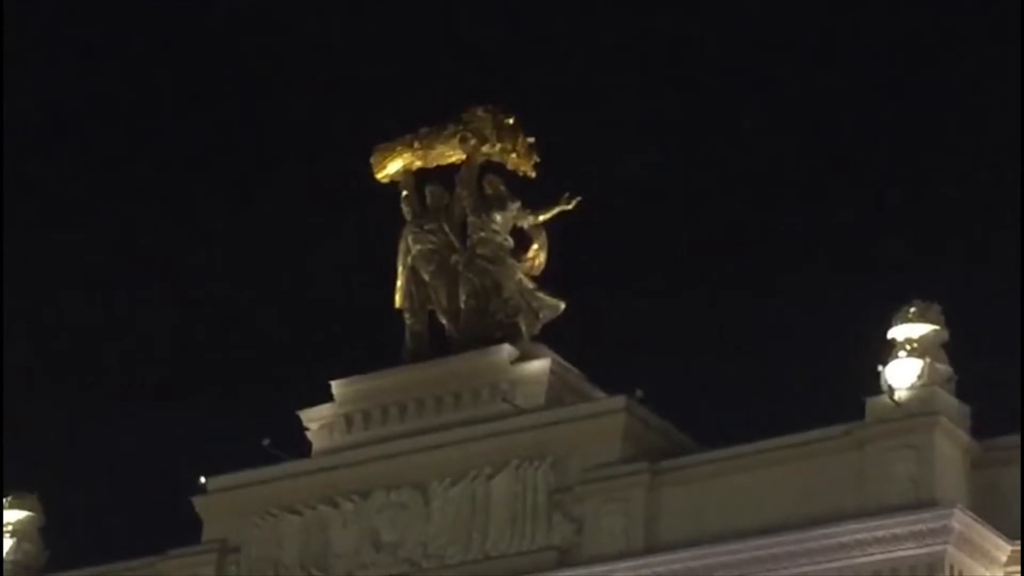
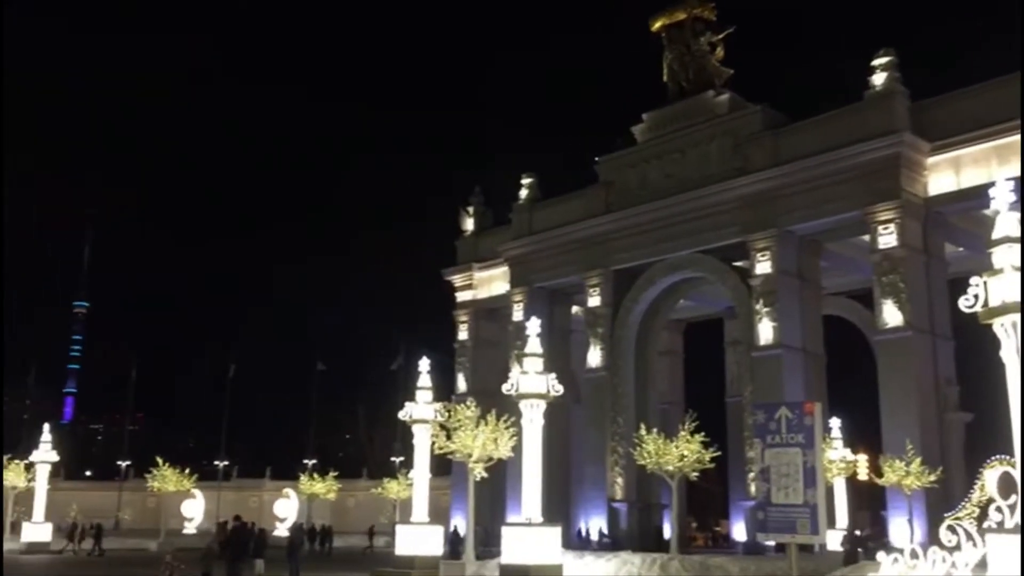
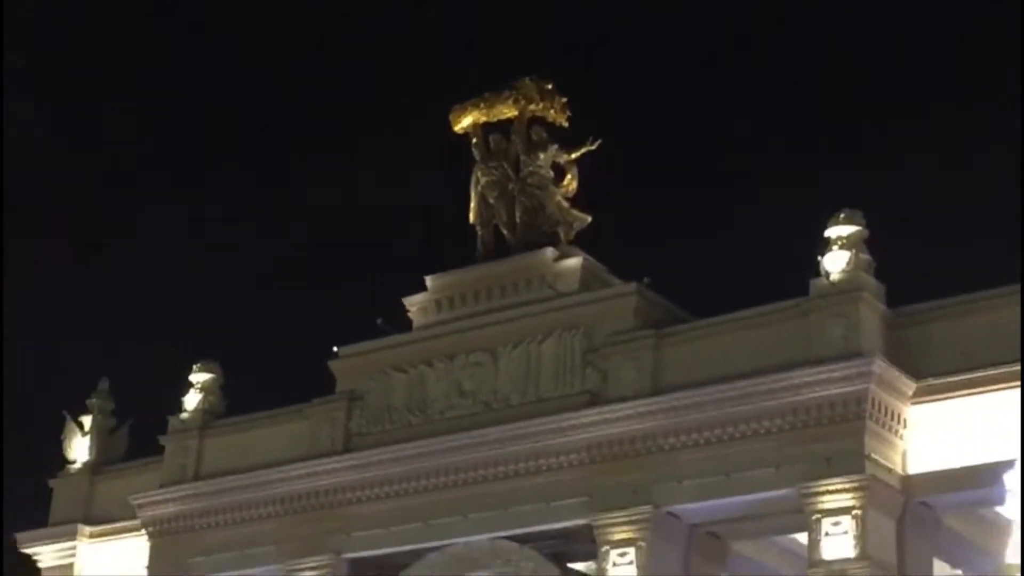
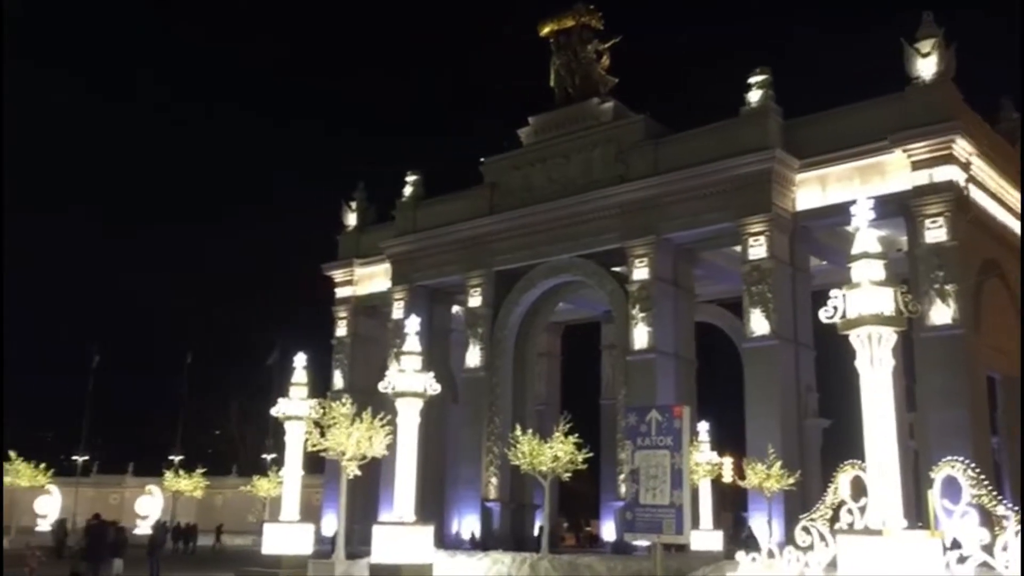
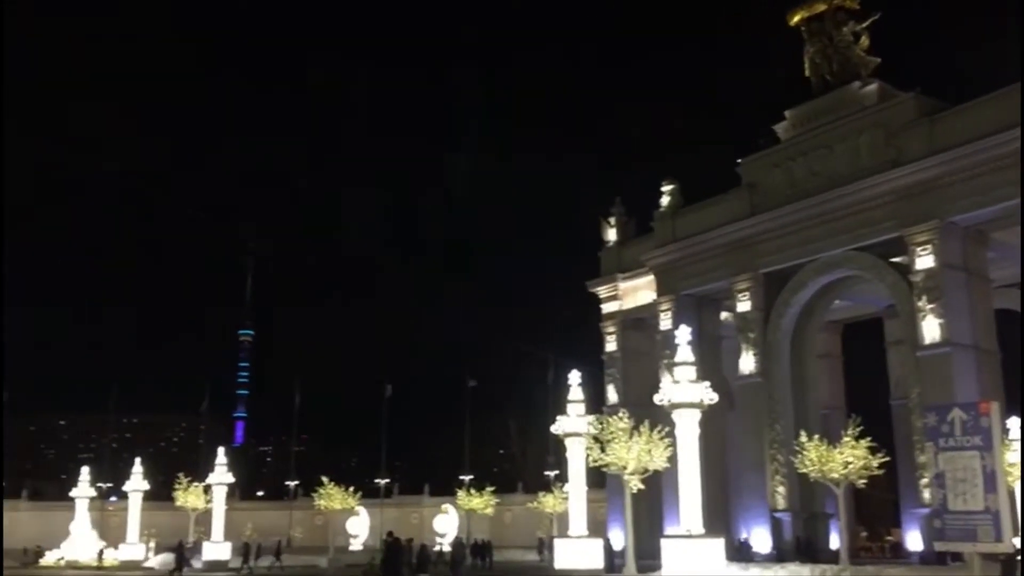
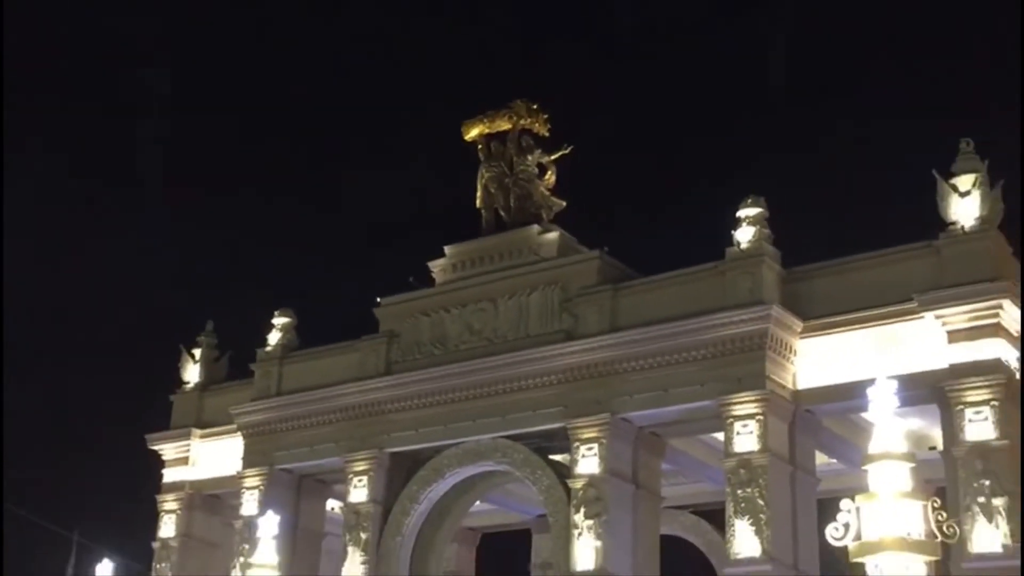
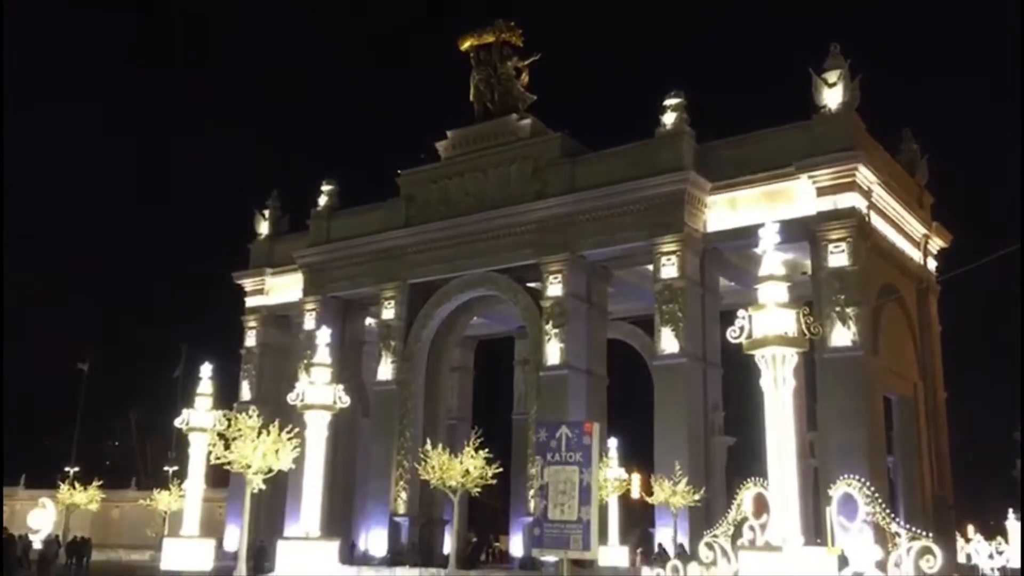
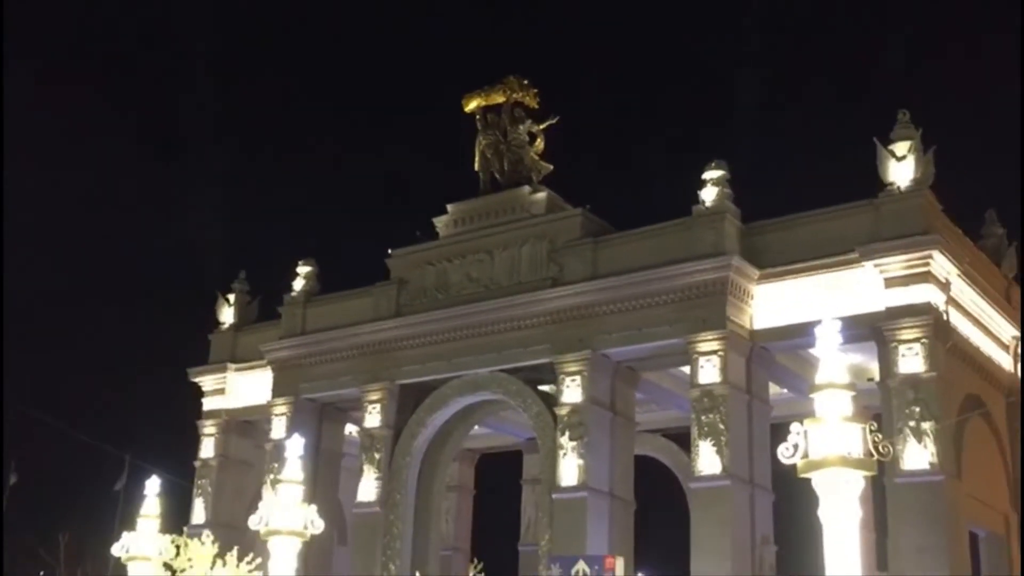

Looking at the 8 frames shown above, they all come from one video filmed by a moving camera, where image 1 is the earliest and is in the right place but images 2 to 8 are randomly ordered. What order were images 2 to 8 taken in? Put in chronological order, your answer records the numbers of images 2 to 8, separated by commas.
3, 6, 8, 7, 4, 2, 5
